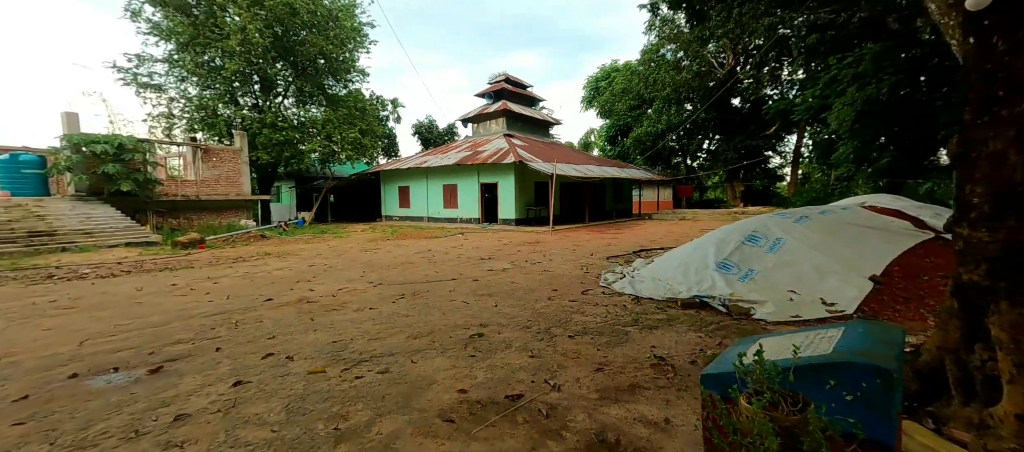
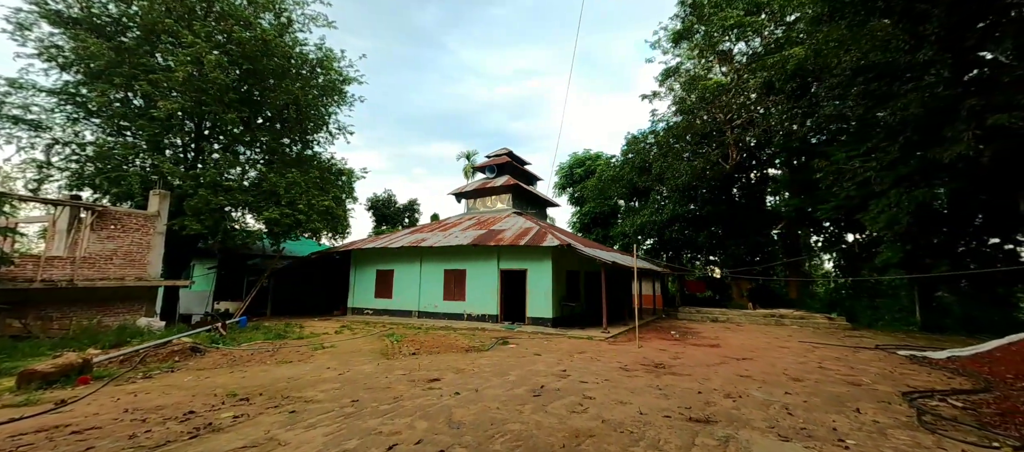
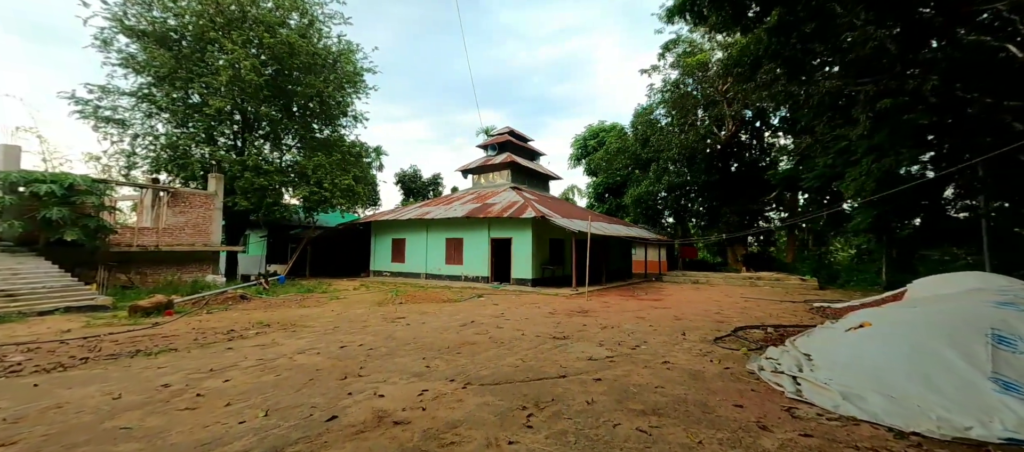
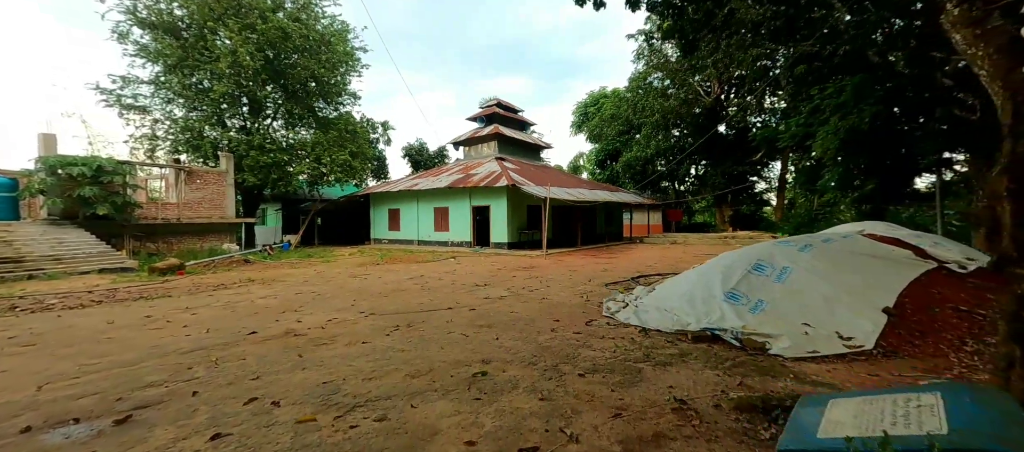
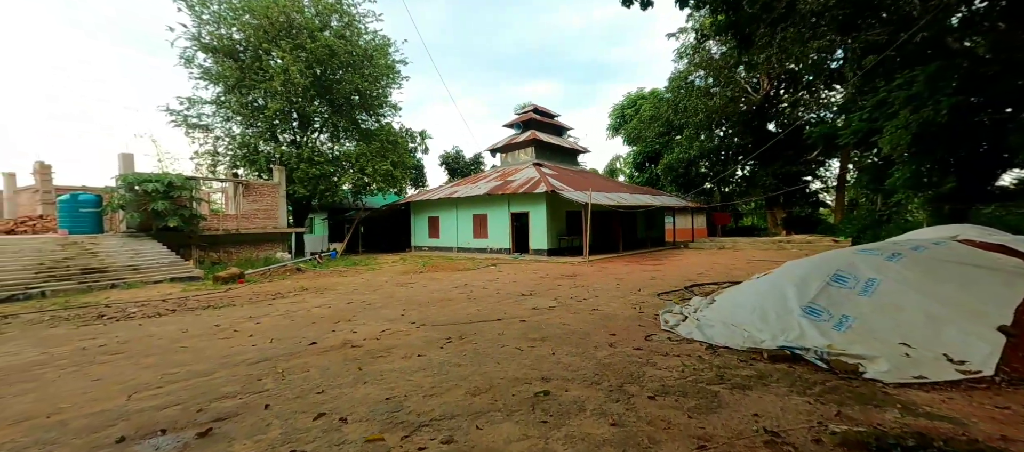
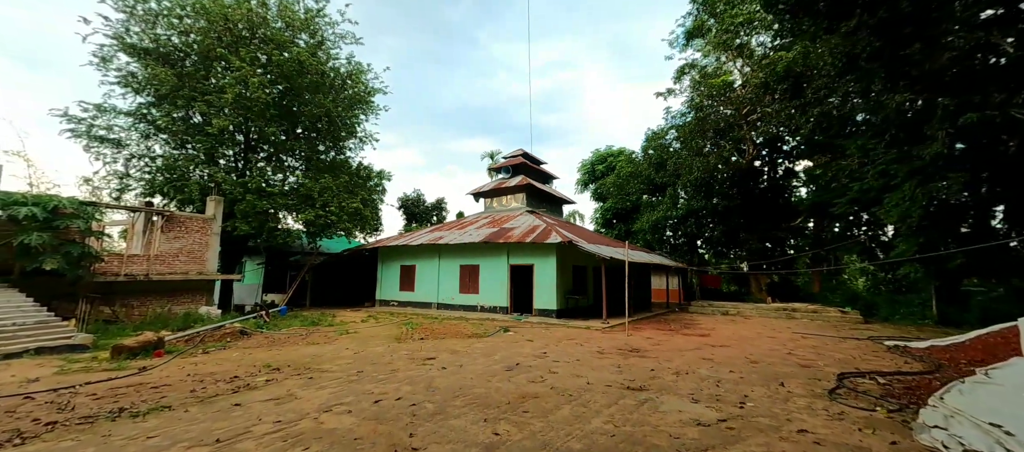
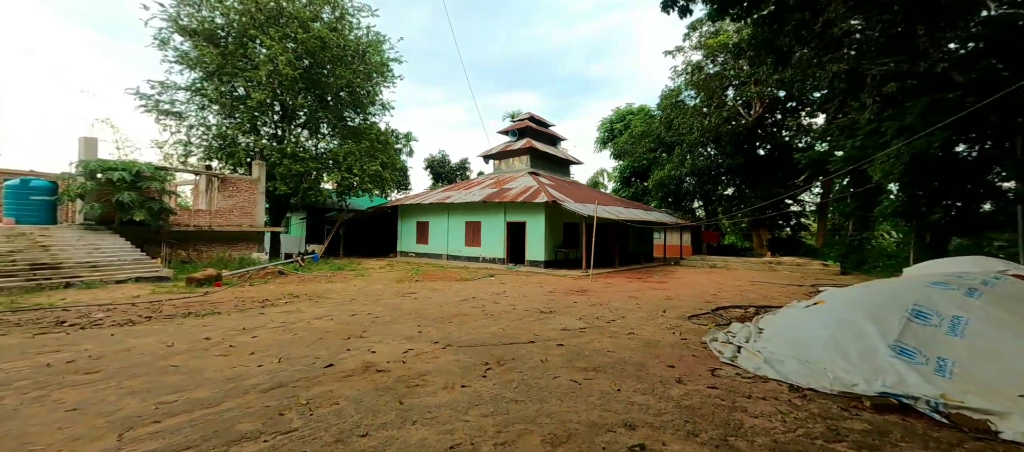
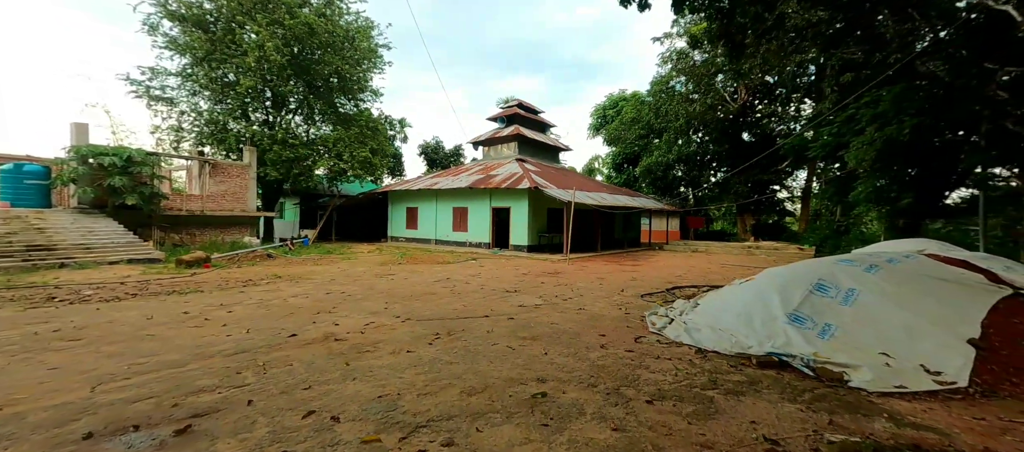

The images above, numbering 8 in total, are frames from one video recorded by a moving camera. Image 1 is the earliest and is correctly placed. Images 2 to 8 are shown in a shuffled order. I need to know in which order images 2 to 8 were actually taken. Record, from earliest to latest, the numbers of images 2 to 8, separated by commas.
4, 5, 8, 7, 3, 6, 2
